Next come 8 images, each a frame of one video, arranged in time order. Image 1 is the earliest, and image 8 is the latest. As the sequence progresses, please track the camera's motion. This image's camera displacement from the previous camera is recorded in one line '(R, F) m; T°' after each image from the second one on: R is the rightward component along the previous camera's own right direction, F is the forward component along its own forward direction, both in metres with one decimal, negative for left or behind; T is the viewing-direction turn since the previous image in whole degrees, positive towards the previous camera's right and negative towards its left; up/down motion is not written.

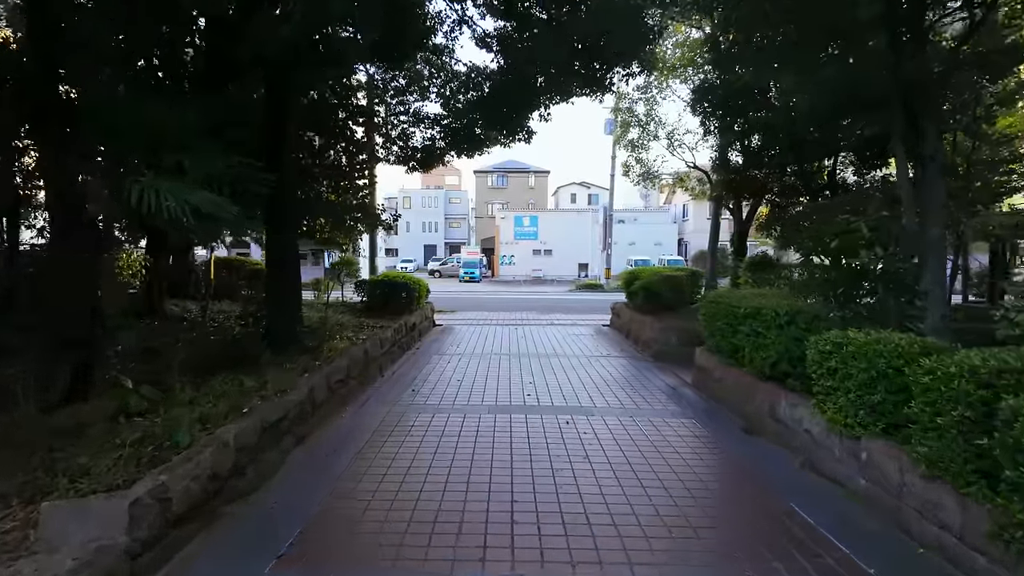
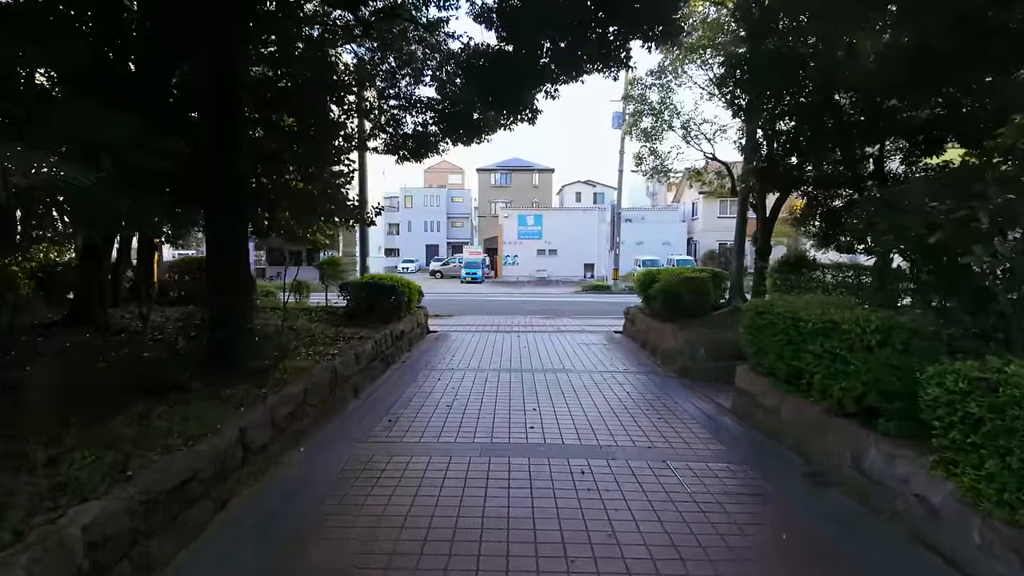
(0.0, +1.2) m; 0°
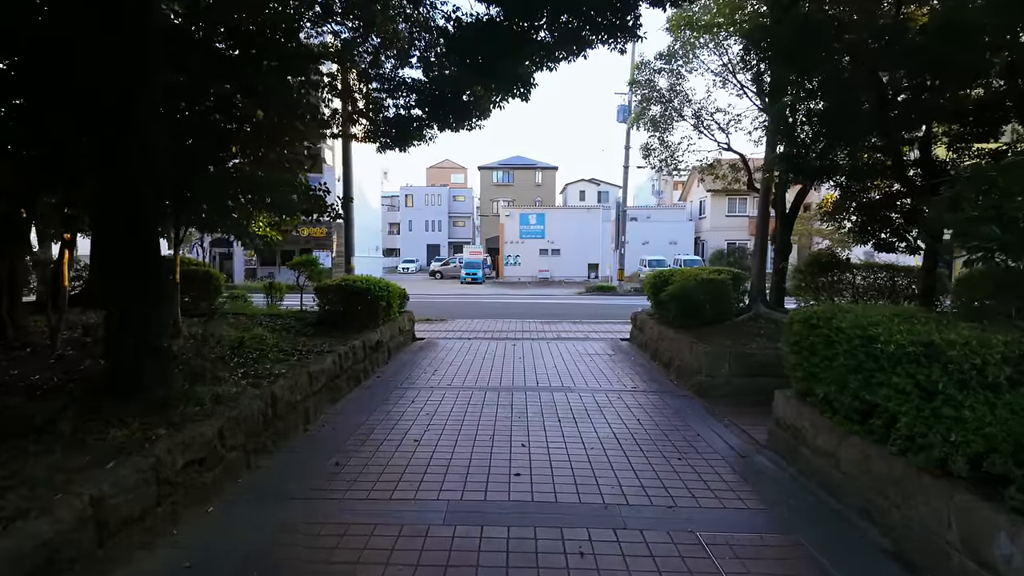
(+0.2, +1.1) m; 0°
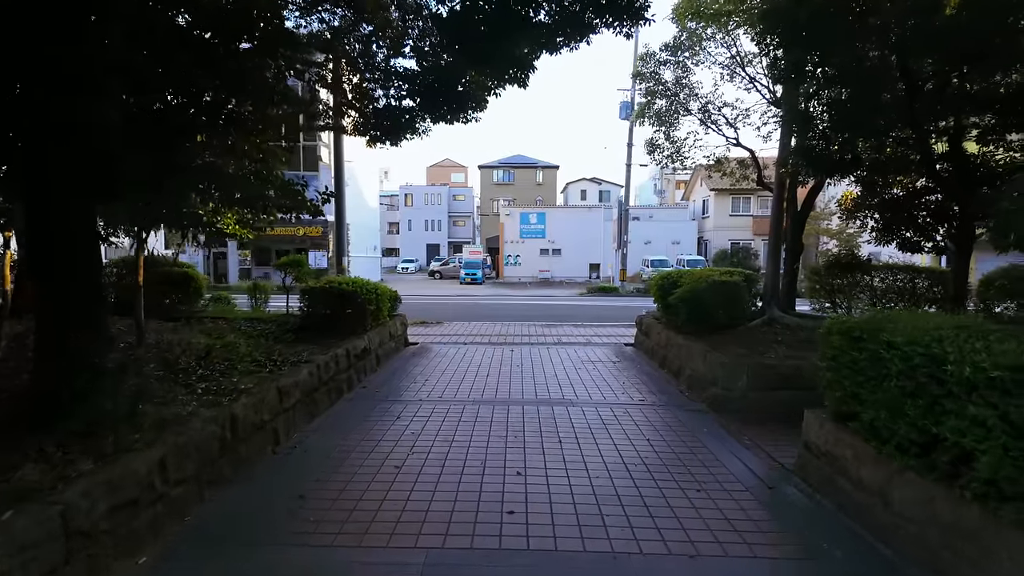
(0.0, +0.6) m; 0°
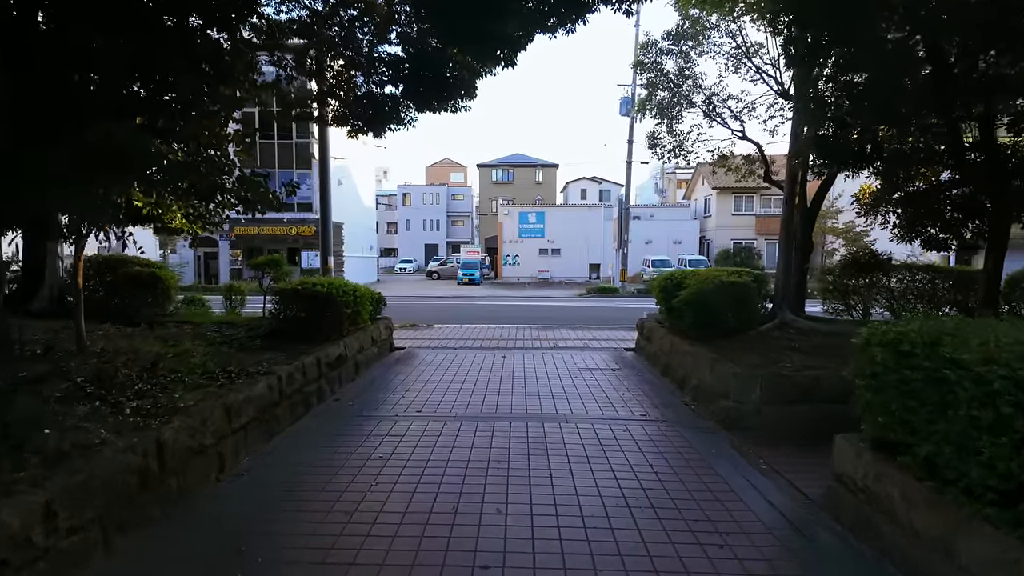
(+0.1, +0.6) m; 0°
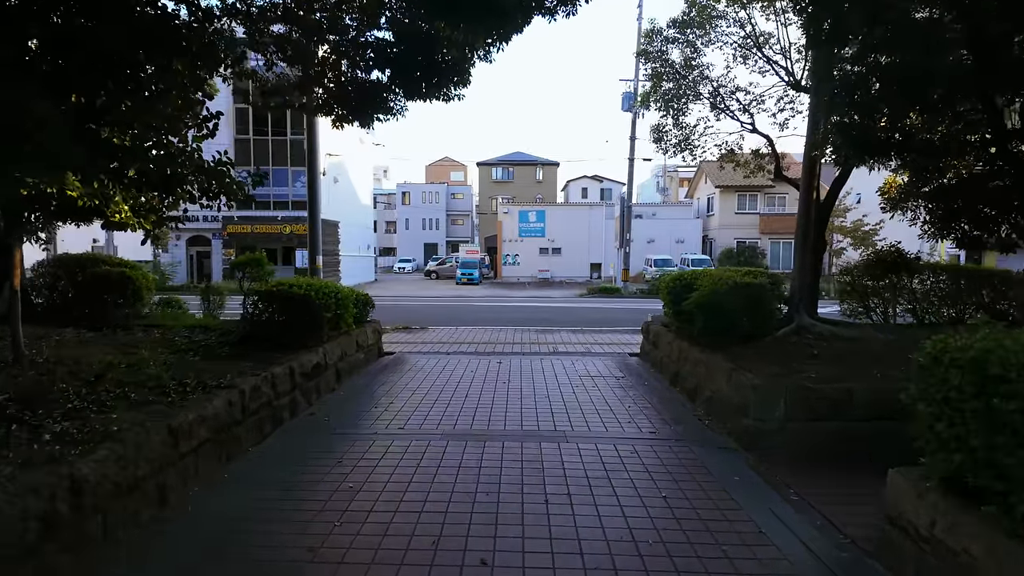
(+0.1, +0.6) m; 0°
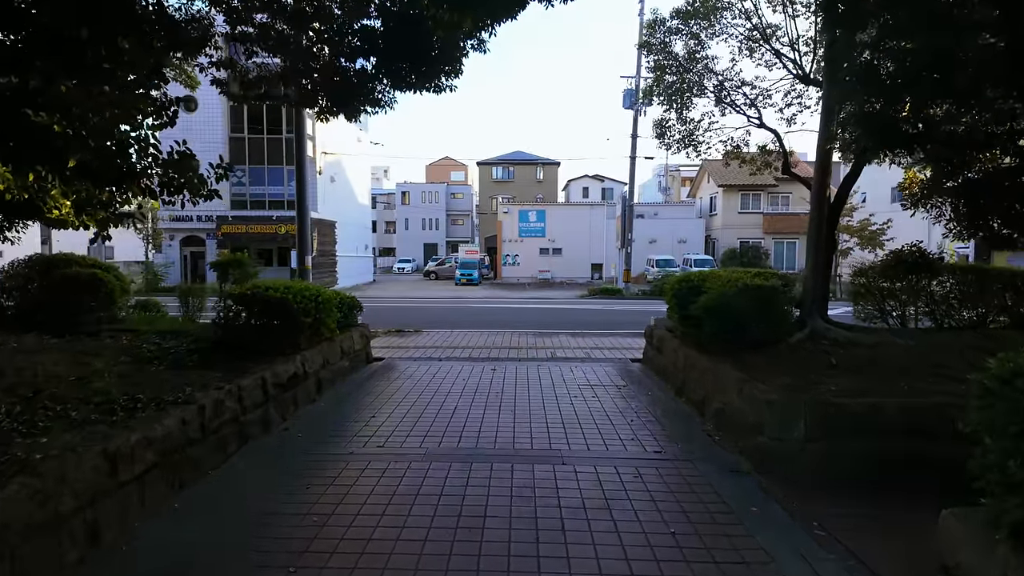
(+0.1, +0.5) m; 0°
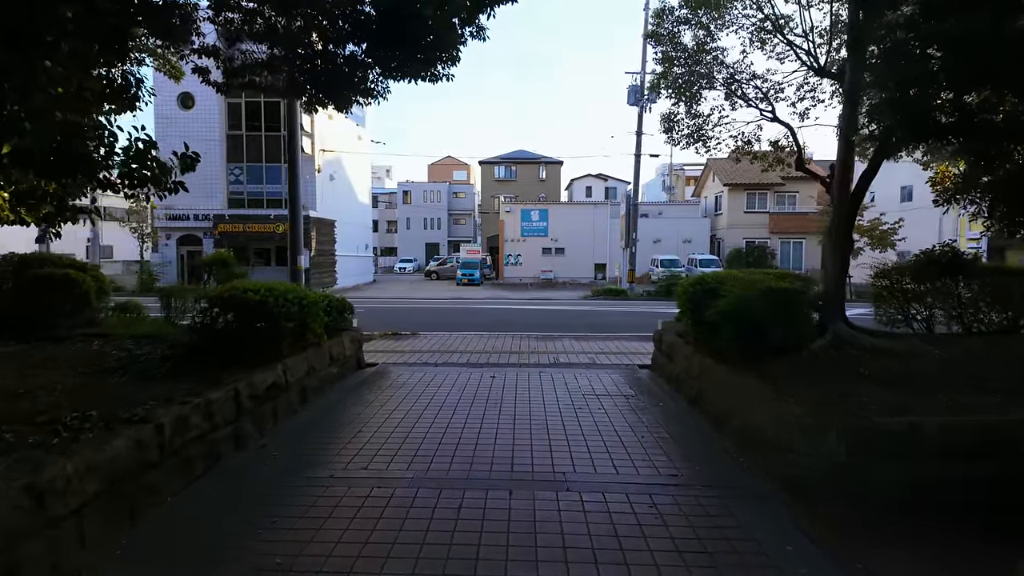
(0.0, +0.5) m; 0°
